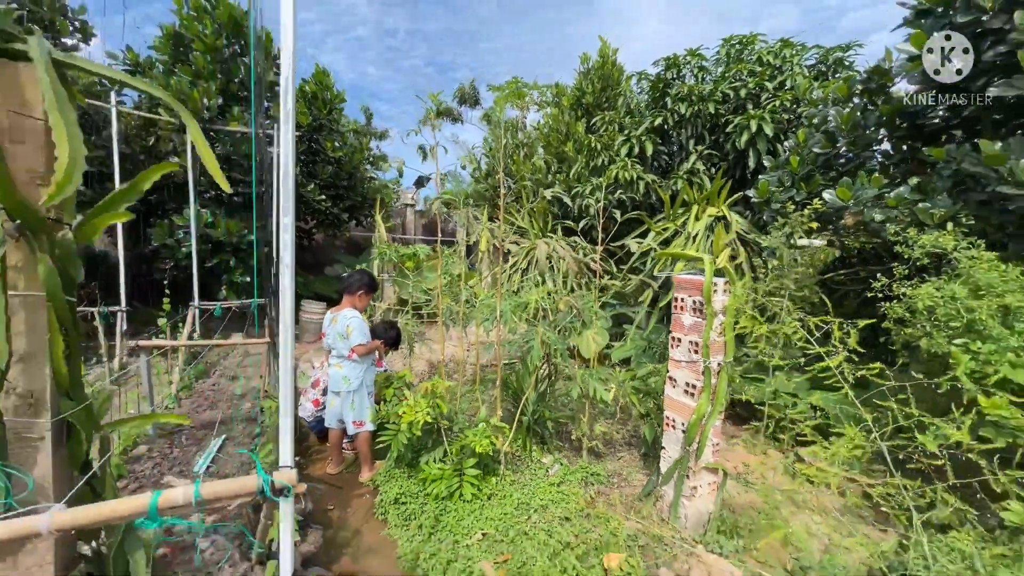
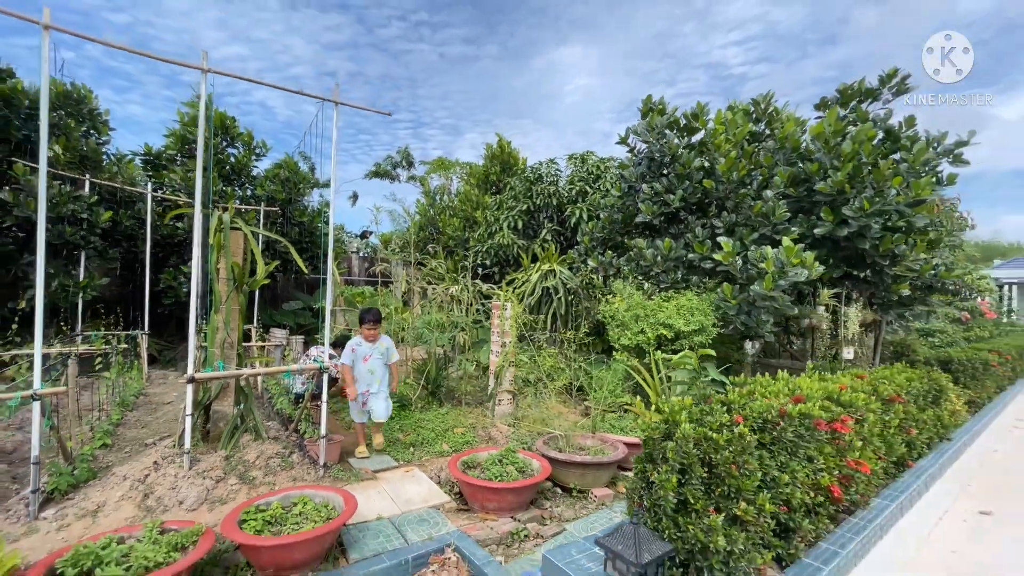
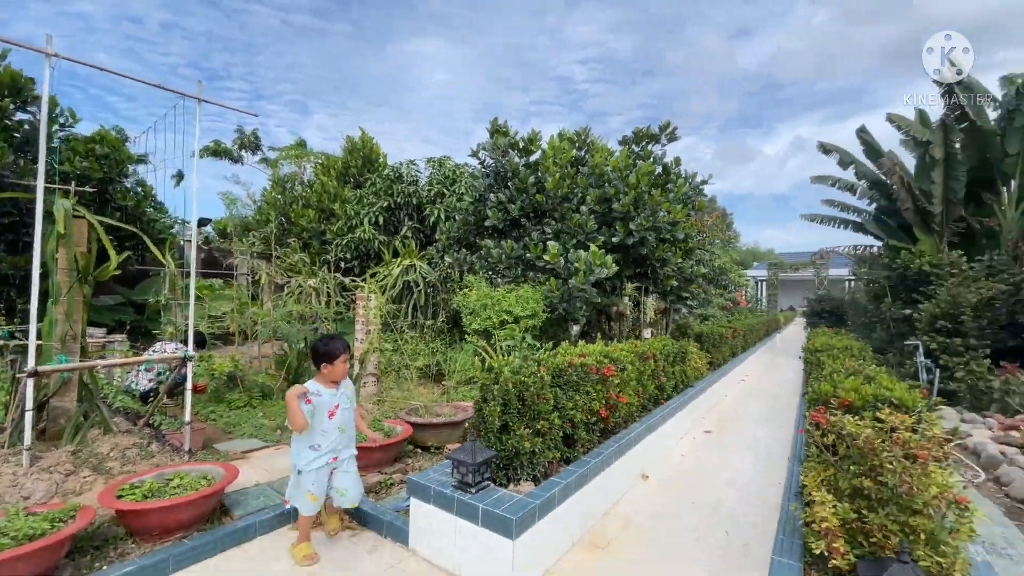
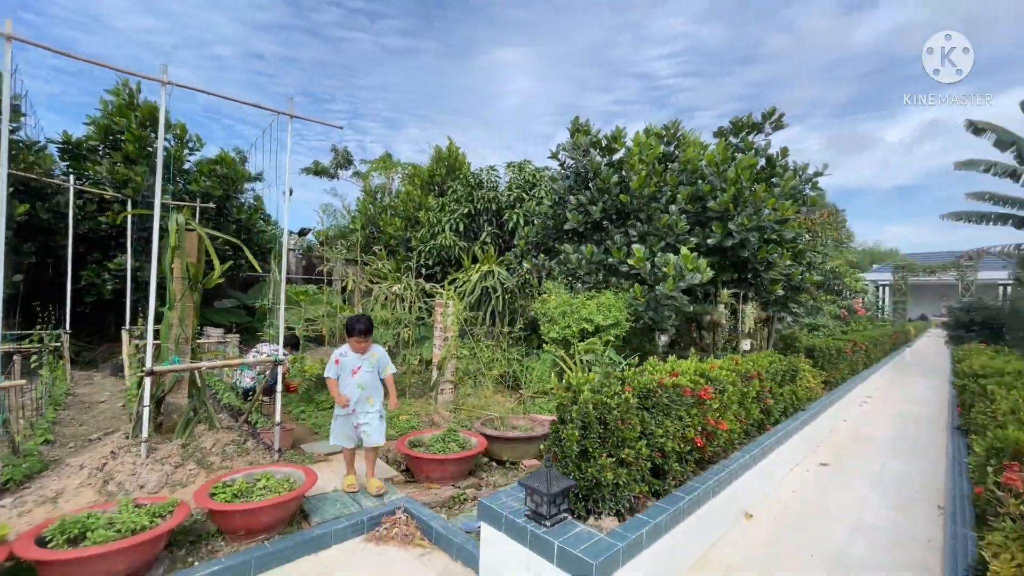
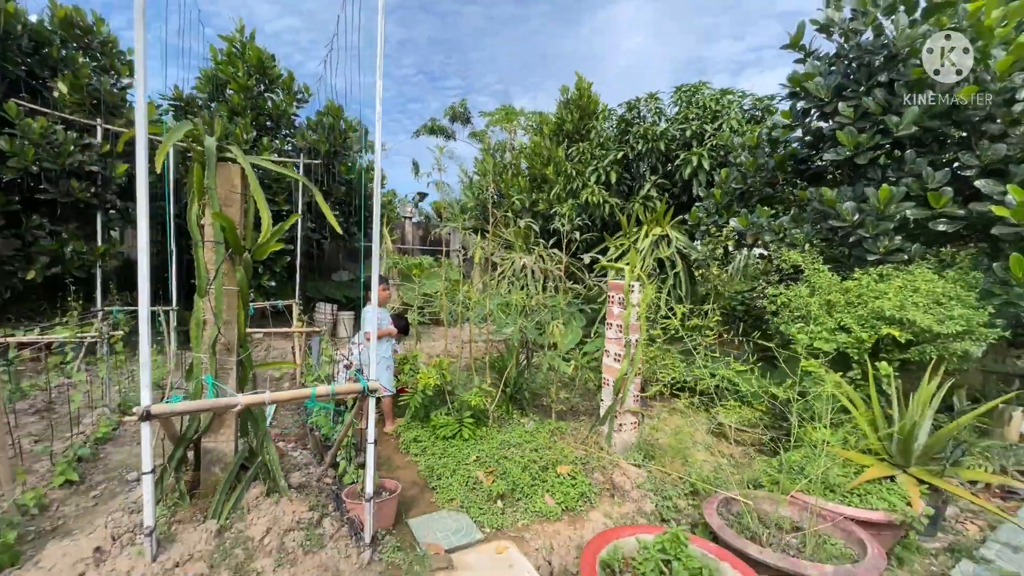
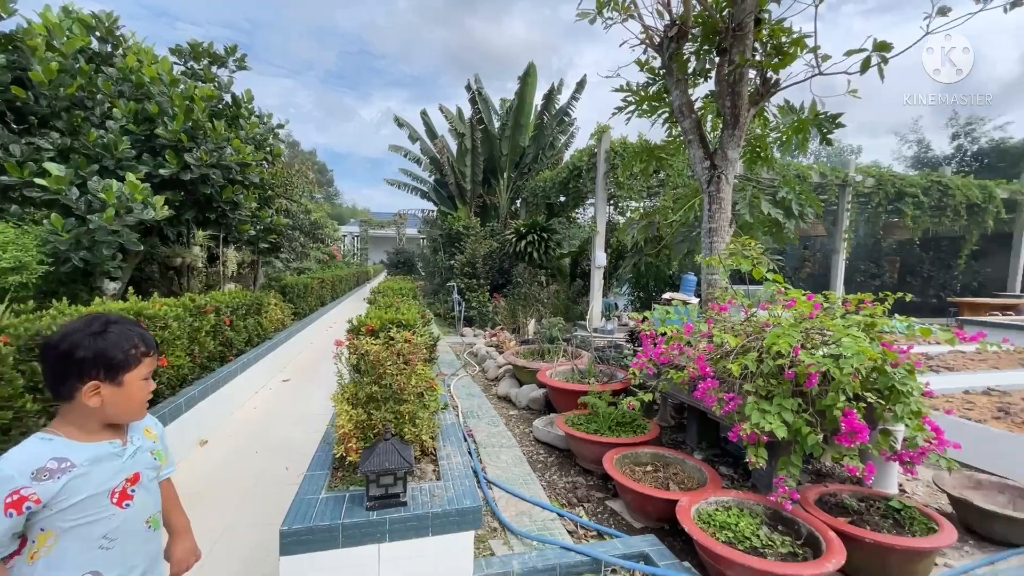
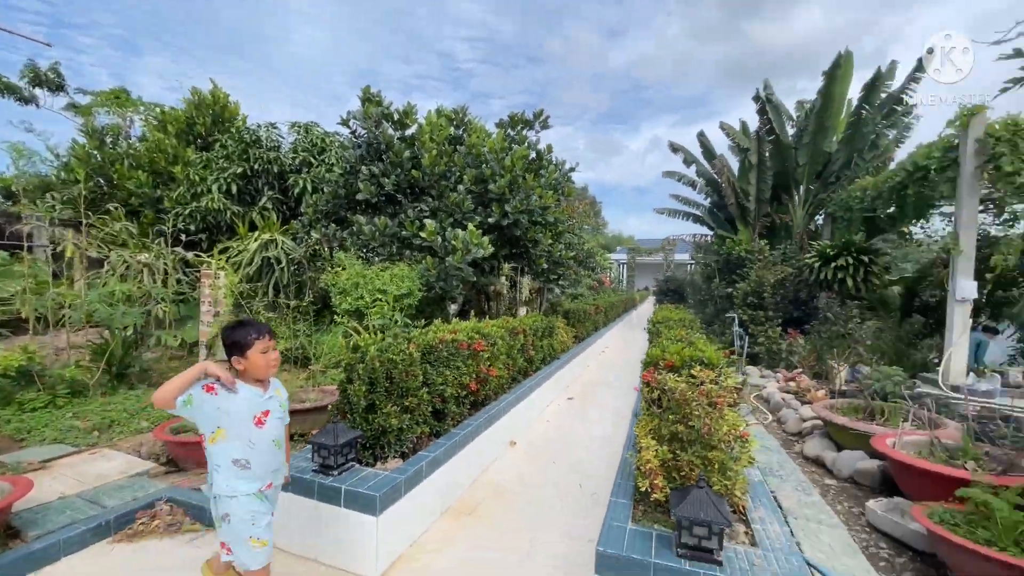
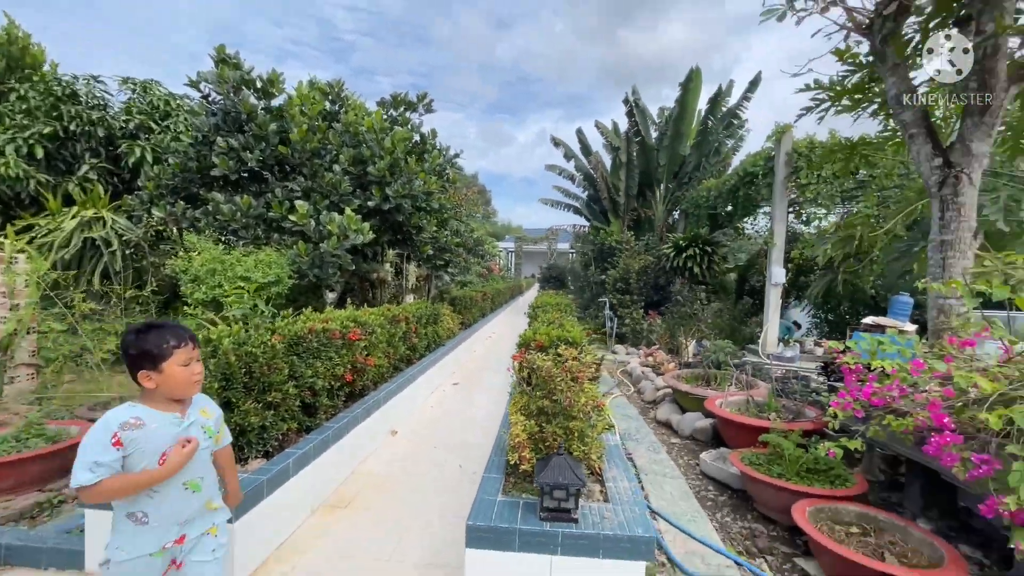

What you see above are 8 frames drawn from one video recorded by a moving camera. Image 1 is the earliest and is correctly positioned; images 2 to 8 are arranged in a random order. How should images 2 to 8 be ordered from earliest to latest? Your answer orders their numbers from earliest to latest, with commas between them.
5, 2, 4, 3, 7, 8, 6
